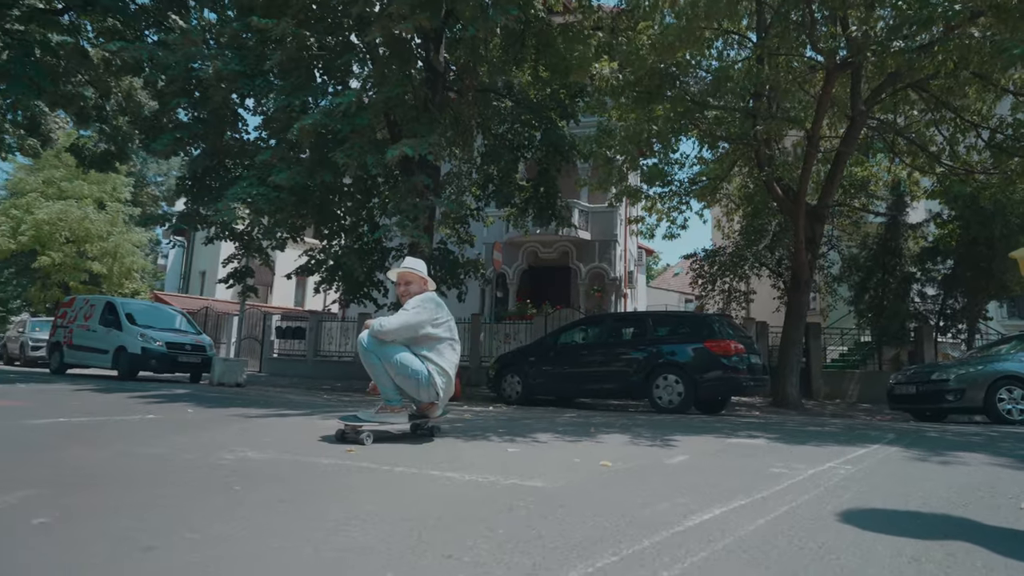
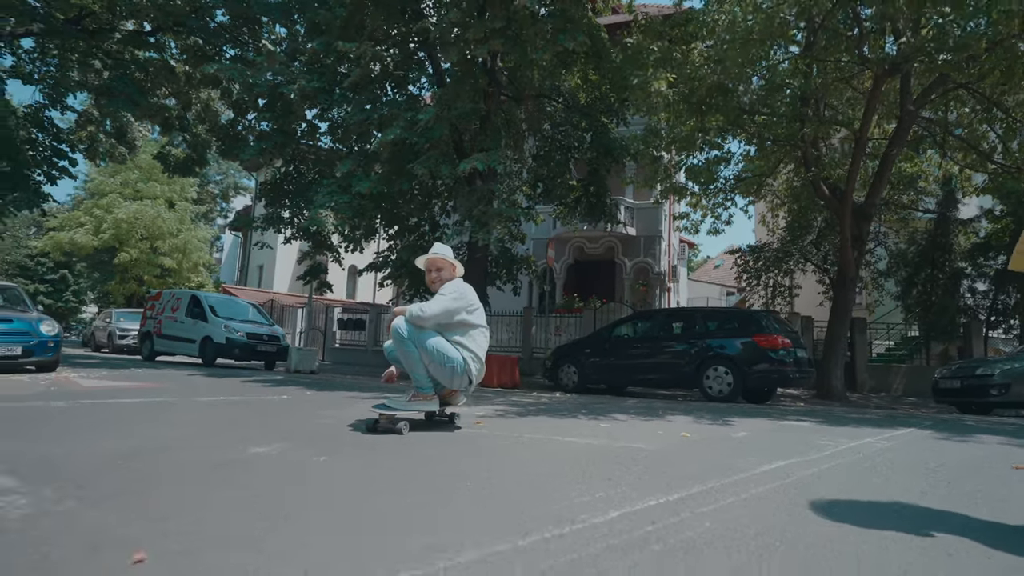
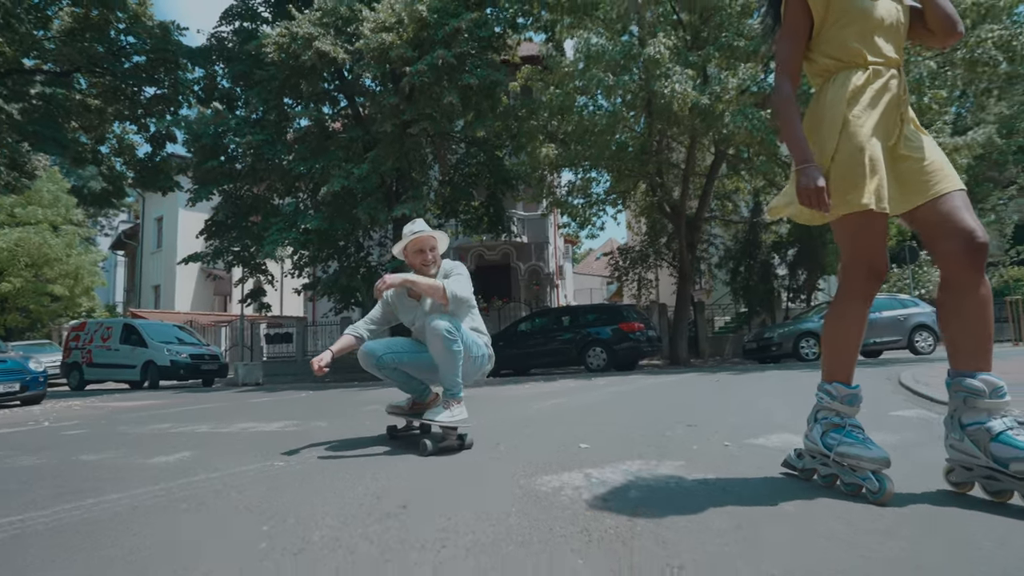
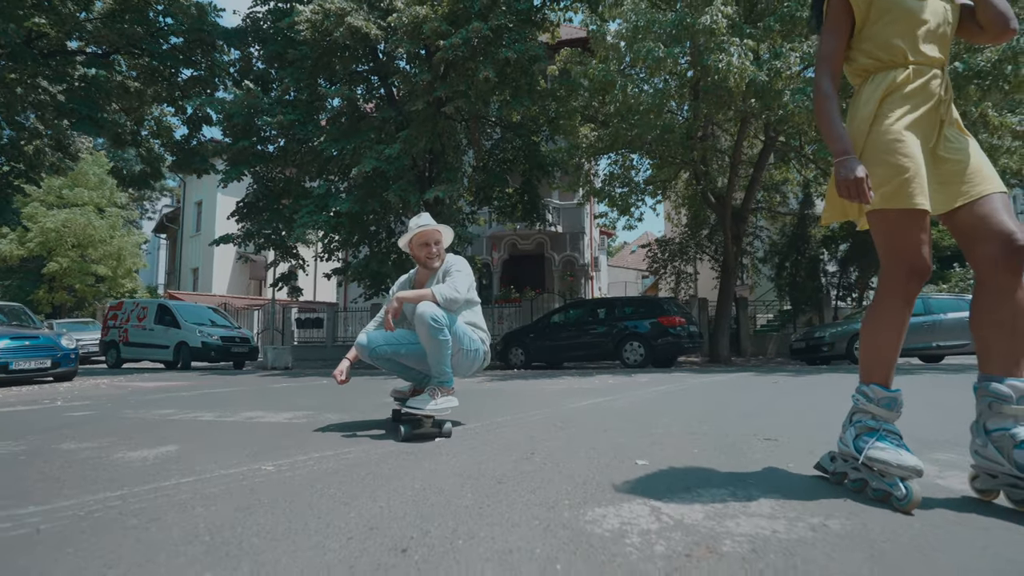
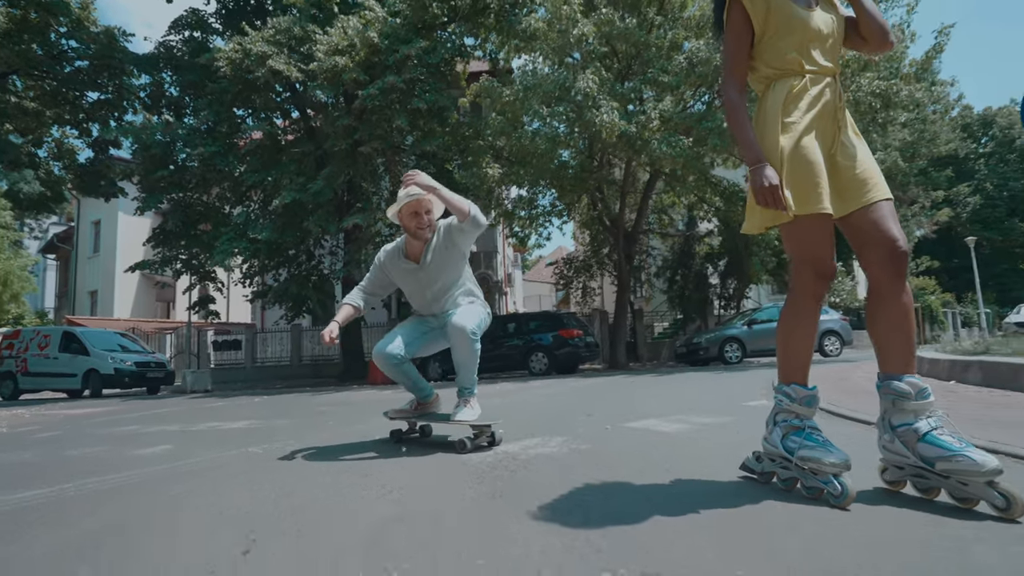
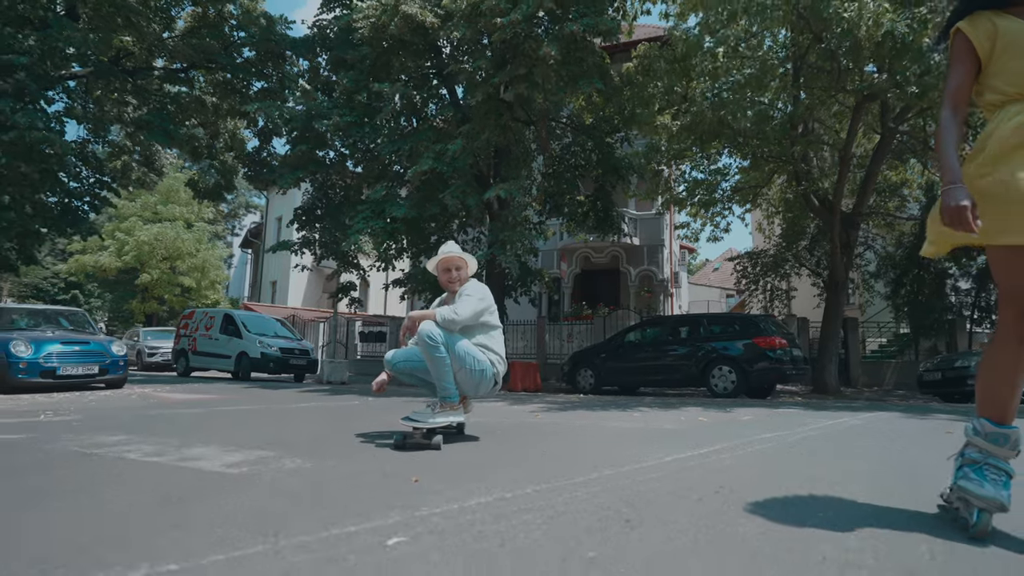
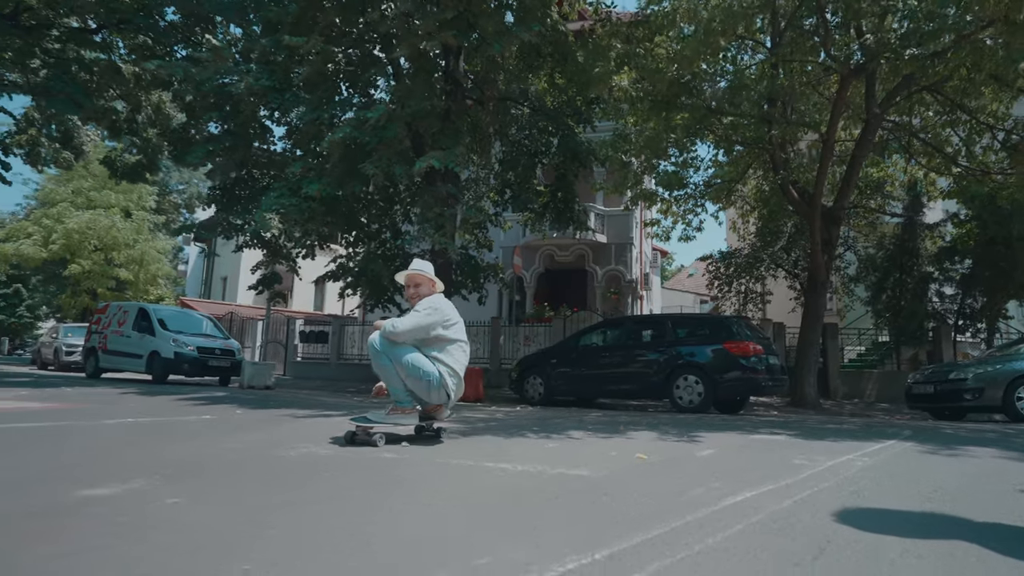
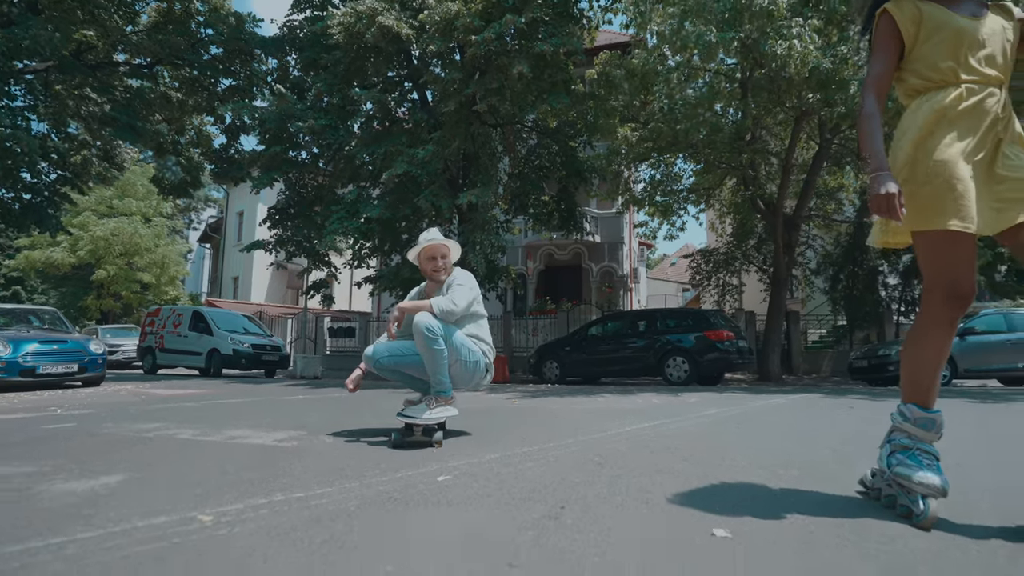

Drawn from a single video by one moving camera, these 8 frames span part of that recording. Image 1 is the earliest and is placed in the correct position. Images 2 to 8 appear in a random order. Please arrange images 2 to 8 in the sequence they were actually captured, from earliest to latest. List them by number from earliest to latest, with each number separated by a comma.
7, 2, 6, 8, 4, 3, 5
